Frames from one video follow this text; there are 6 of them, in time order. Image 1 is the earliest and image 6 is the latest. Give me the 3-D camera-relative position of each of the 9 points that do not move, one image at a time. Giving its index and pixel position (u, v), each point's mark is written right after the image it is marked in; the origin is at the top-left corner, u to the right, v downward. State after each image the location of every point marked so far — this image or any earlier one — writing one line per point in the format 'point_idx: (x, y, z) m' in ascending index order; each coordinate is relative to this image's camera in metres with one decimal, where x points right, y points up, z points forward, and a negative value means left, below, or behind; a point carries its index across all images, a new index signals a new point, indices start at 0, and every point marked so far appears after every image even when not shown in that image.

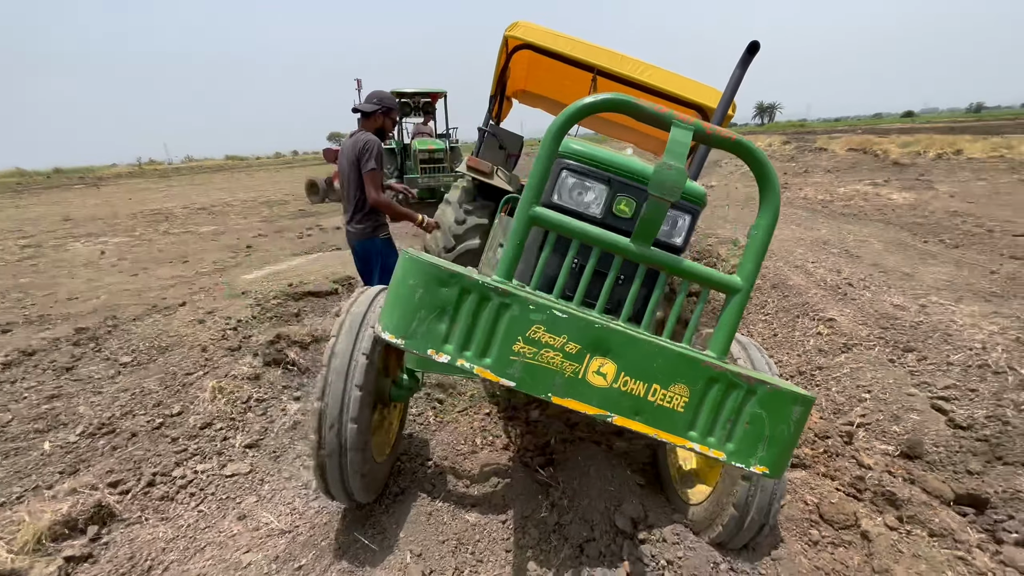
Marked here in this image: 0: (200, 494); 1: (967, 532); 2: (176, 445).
0: (-1.7, -1.1, +2.5) m
1: (+2.0, -1.0, +2.0) m
2: (-2.0, -0.9, +2.7) m
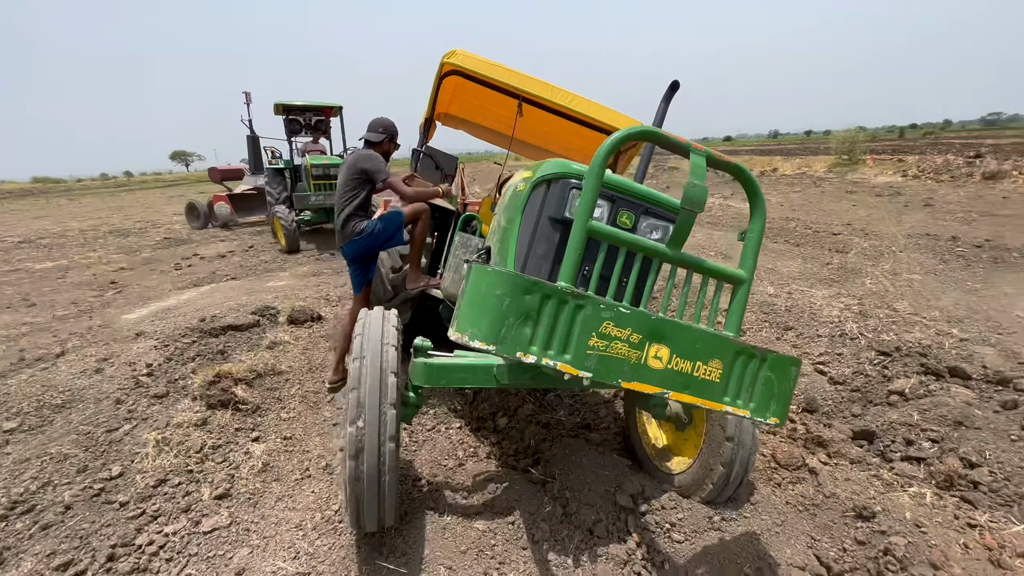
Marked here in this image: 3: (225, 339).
0: (-1.6, -1.3, +2.2) m
1: (+2.1, -0.9, +2.6) m
2: (-2.0, -1.1, +2.4) m
3: (-2.7, -0.5, +4.3) m
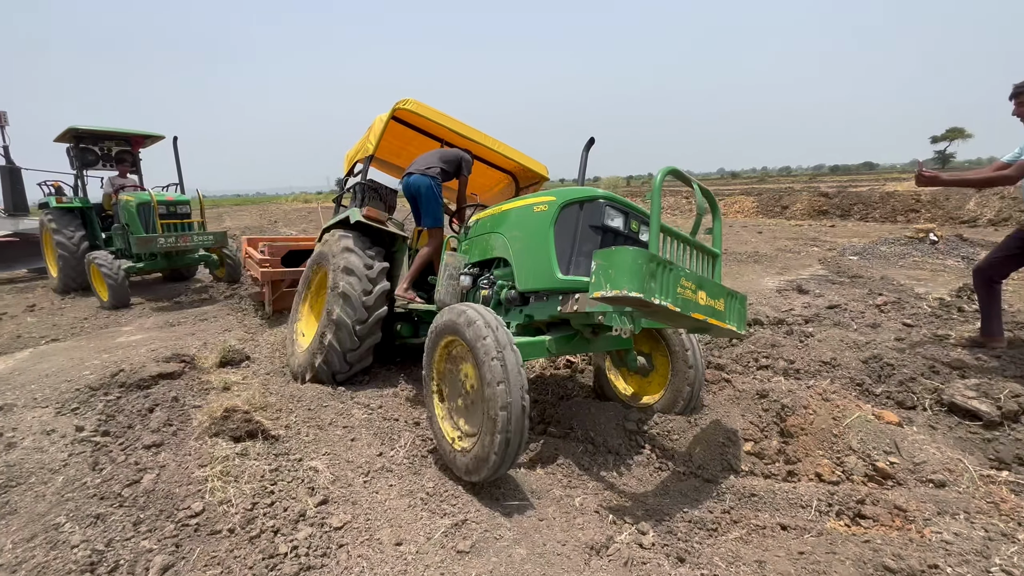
0: (-0.9, -1.3, +2.3) m
1: (+2.2, -0.7, +4.3) m
2: (-1.3, -1.2, +2.3) m
3: (-2.9, -0.8, +3.8) m
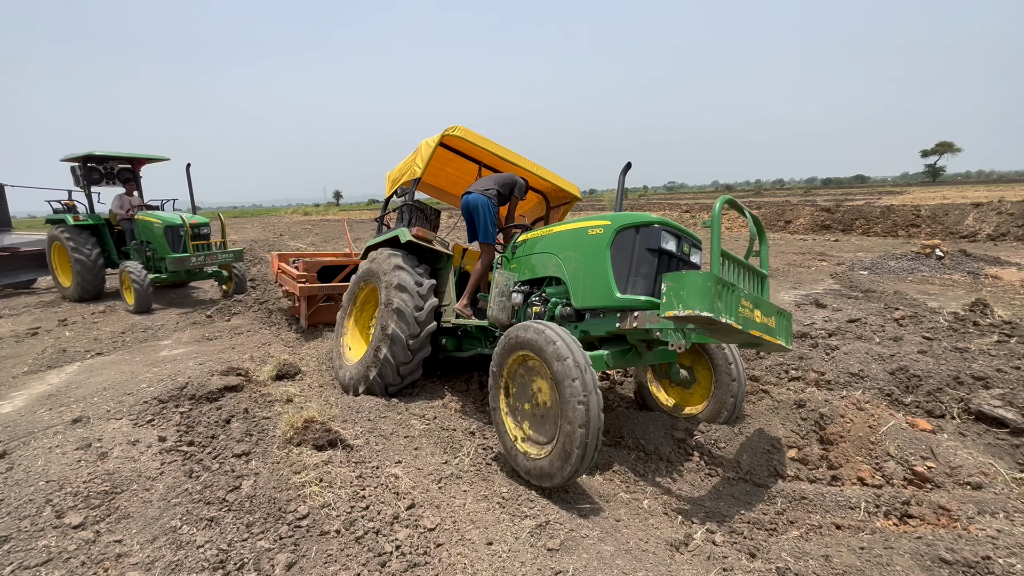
0: (-0.4, -1.4, +2.5) m
1: (+2.6, -0.9, +4.5) m
2: (-0.9, -1.3, +2.5) m
3: (-2.4, -1.0, +4.0) m
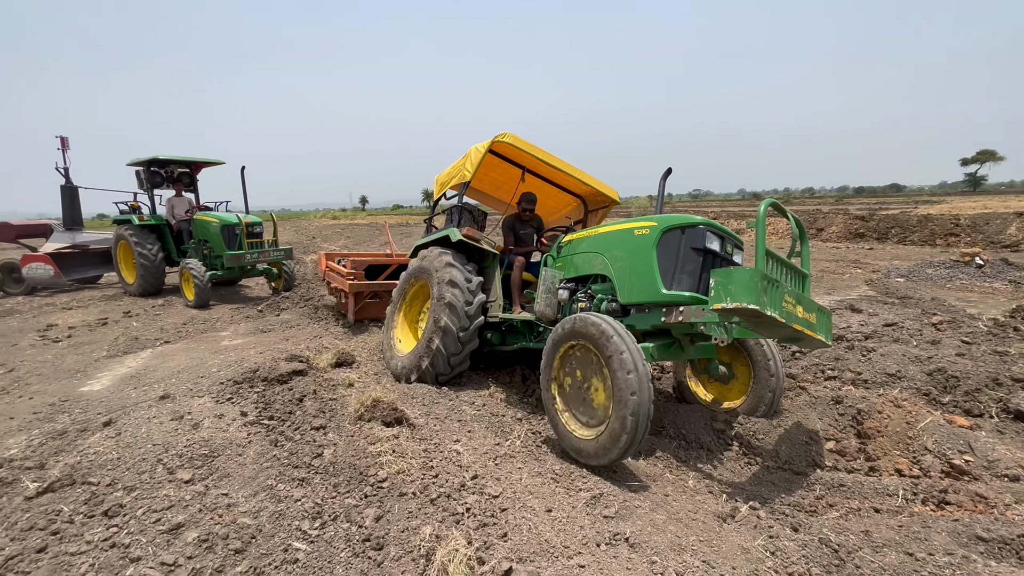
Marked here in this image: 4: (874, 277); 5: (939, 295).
0: (-0.1, -1.3, +2.8) m
1: (+3.1, -0.9, +4.7) m
2: (-0.5, -1.3, +2.8) m
3: (-2.0, -0.9, +4.4) m
4: (+7.0, +0.2, +8.9) m
5: (+6.7, -0.1, +7.2) m
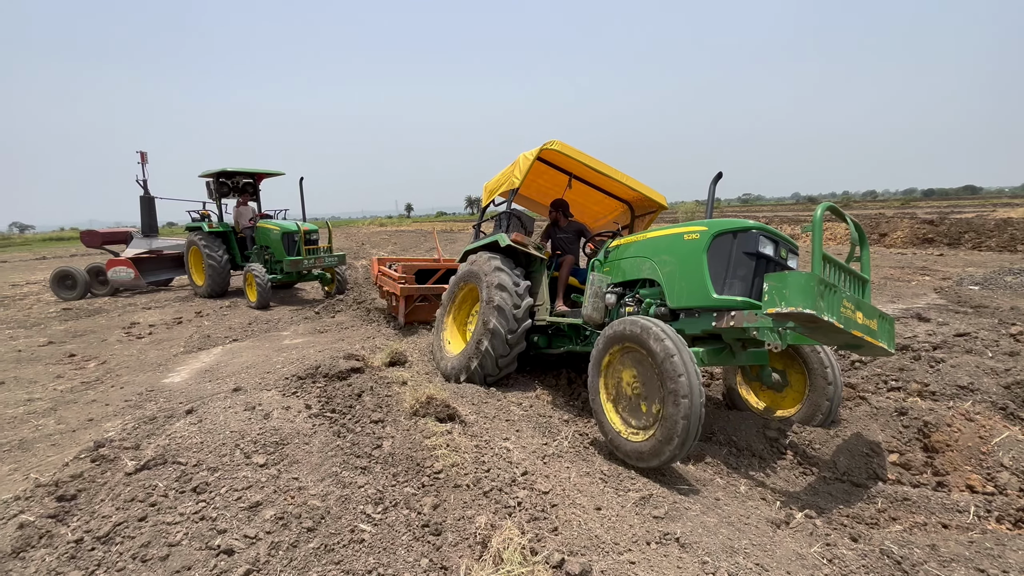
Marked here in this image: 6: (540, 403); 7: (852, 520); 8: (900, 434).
0: (+0.2, -1.4, +2.9) m
1: (+3.5, -1.0, +4.5) m
2: (-0.2, -1.3, +2.9) m
3: (-1.5, -0.9, +4.6) m
4: (+7.8, +0.1, +8.4) m
5: (+7.3, -0.2, +6.7) m
6: (+0.3, -1.2, +4.7) m
7: (+2.1, -1.5, +2.9) m
8: (+3.2, -1.2, +3.8) m
